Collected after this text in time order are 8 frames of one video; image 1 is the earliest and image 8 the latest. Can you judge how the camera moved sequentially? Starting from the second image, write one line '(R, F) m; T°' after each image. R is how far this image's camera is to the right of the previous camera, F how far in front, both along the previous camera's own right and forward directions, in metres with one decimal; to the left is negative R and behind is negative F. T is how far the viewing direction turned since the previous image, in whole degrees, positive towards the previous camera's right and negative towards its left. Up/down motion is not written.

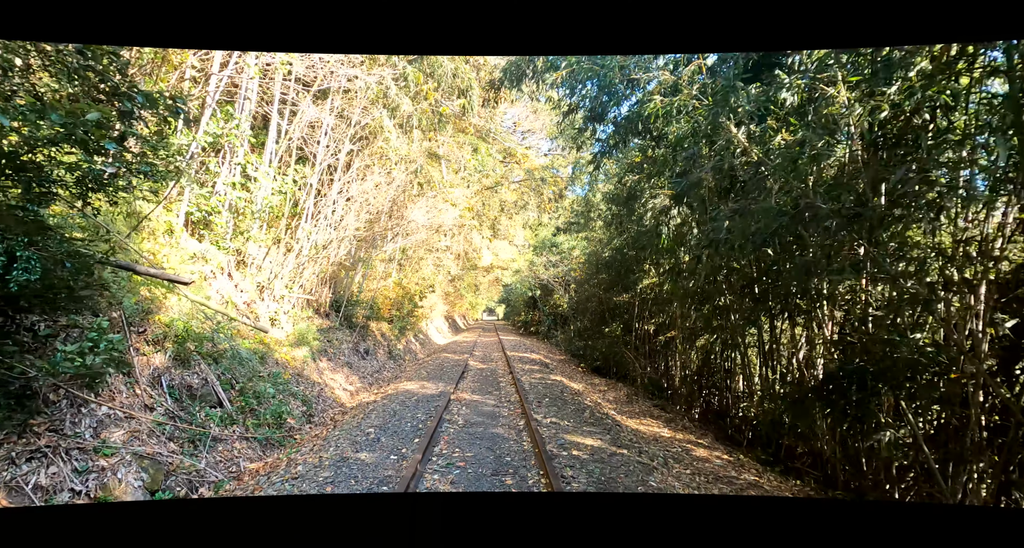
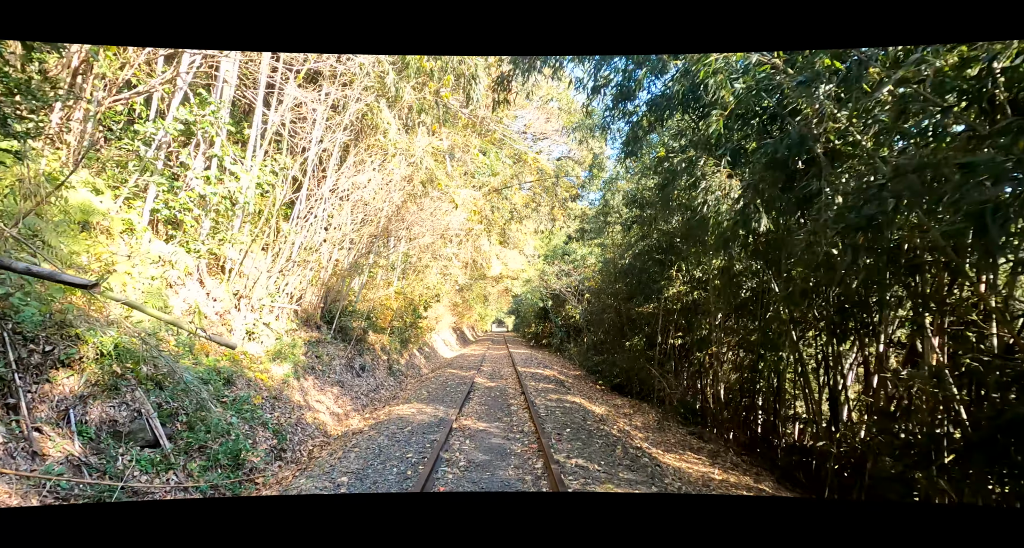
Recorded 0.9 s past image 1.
(0.0, +1.0) m; -1°
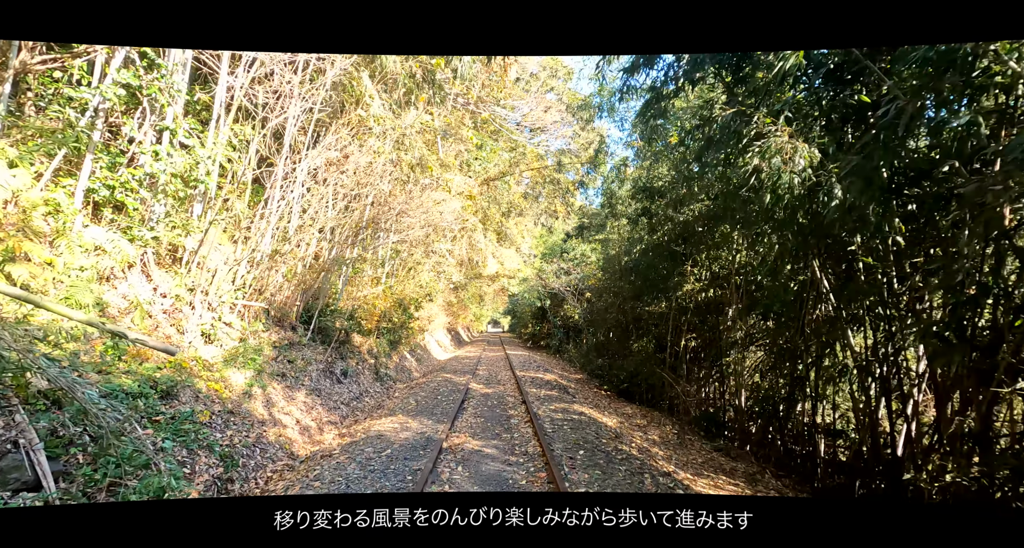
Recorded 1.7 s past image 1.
(0.0, +0.9) m; 0°
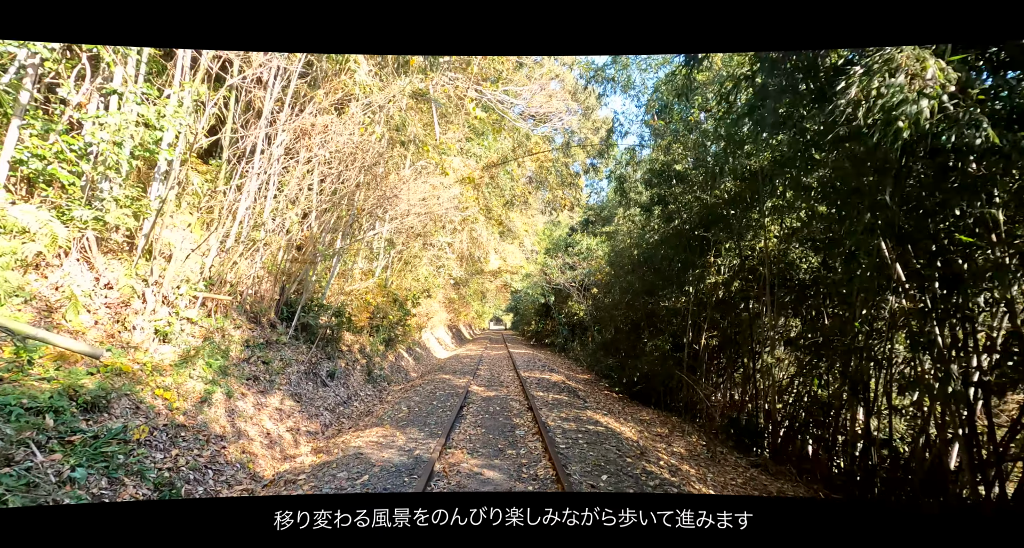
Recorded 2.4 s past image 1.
(0.0, +0.9) m; 0°
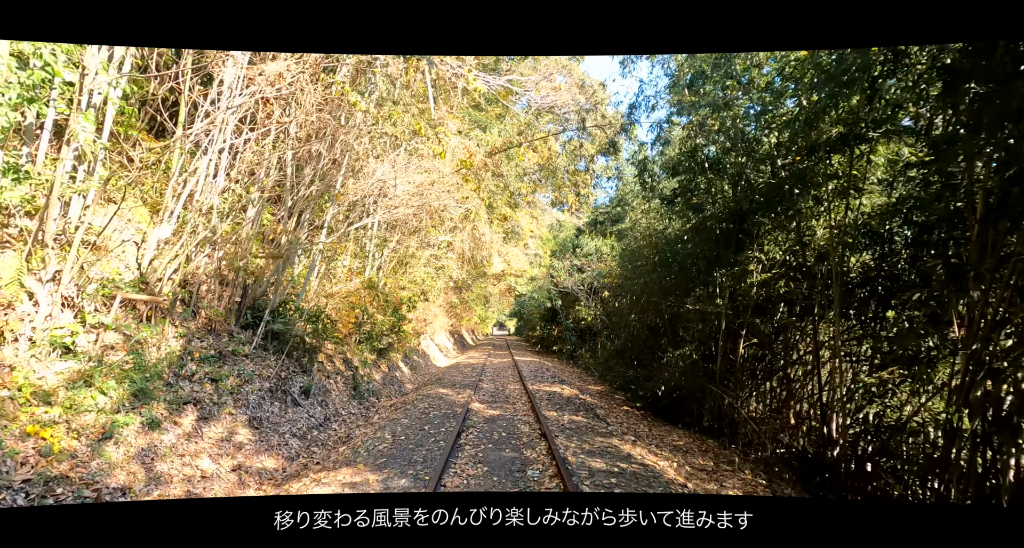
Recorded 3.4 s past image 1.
(-0.1, +1.2) m; 0°
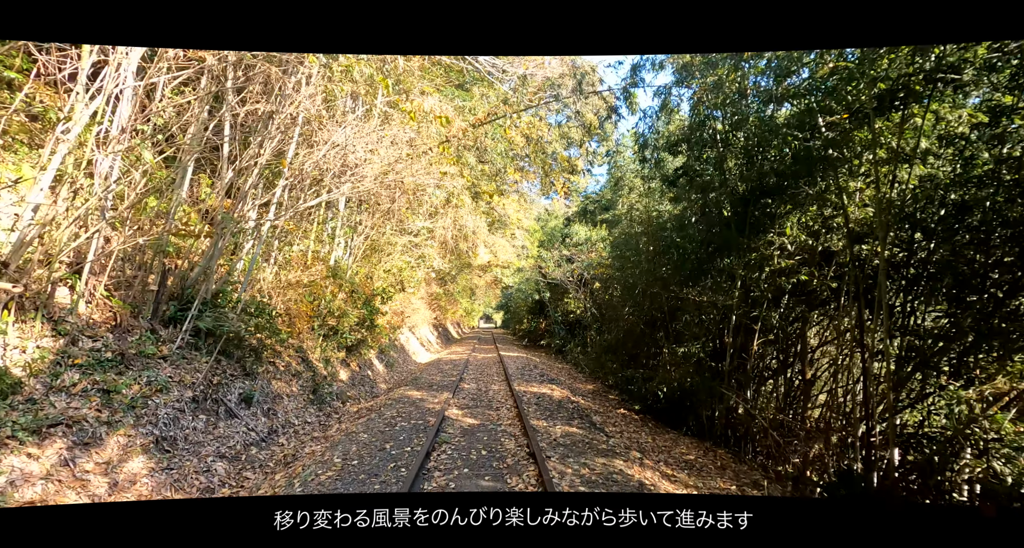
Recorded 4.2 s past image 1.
(0.0, +1.1) m; +1°
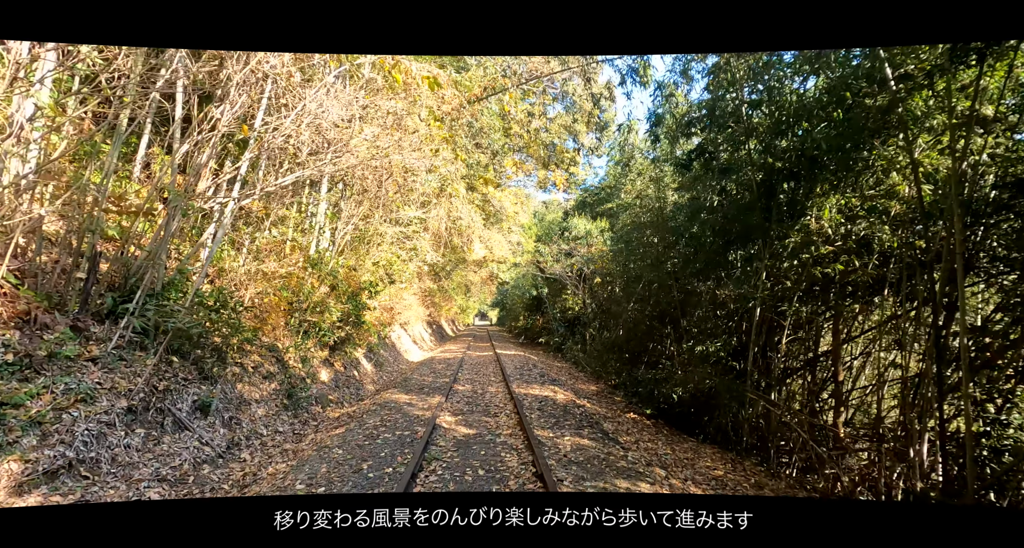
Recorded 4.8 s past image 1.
(-0.1, +0.8) m; +1°
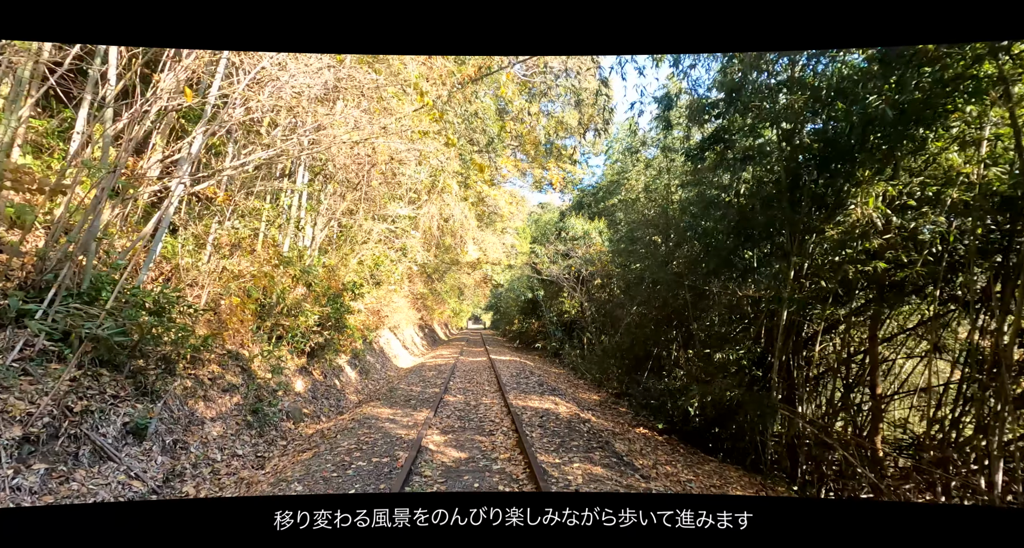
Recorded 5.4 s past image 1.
(0.0, +0.8) m; +1°
